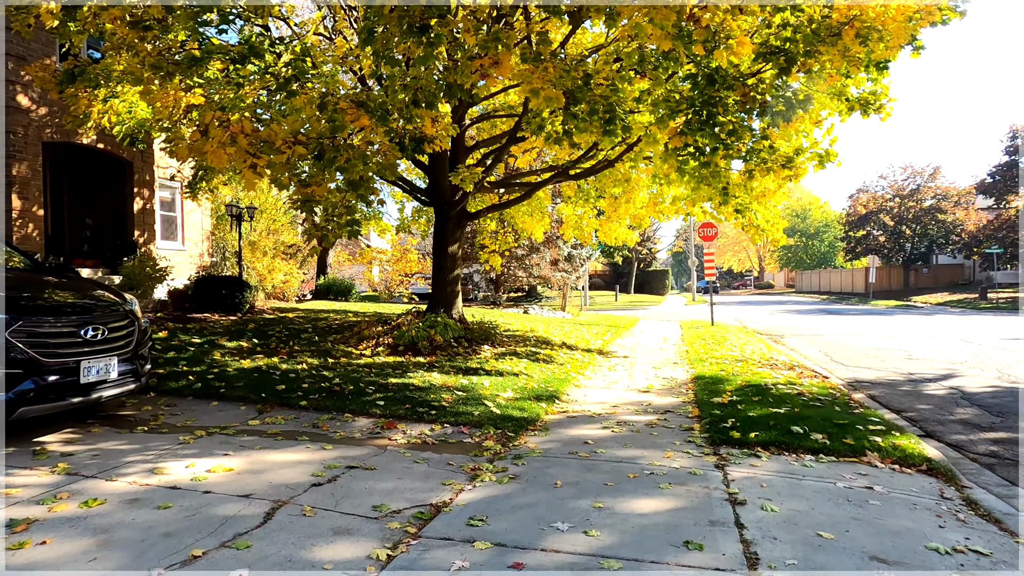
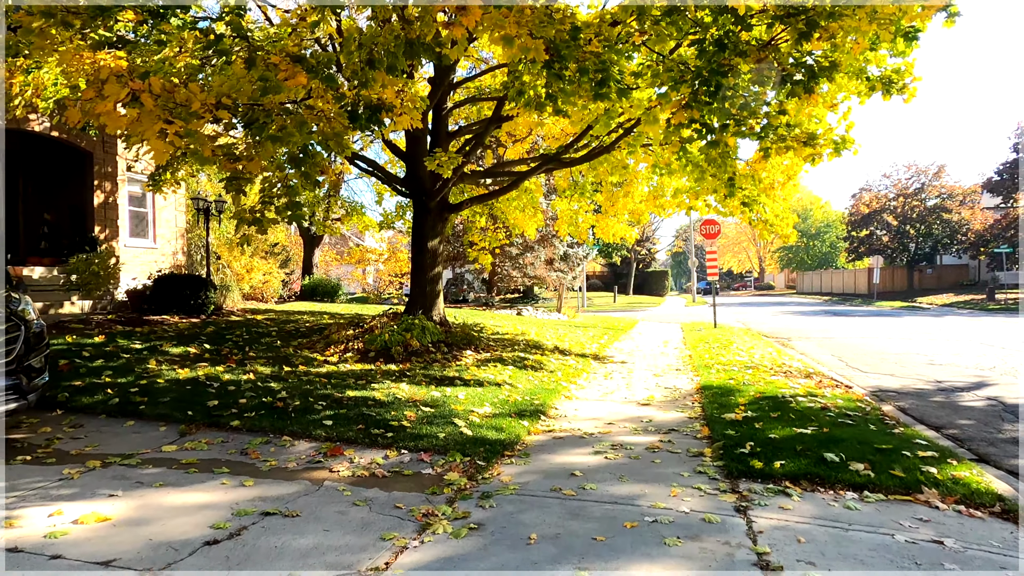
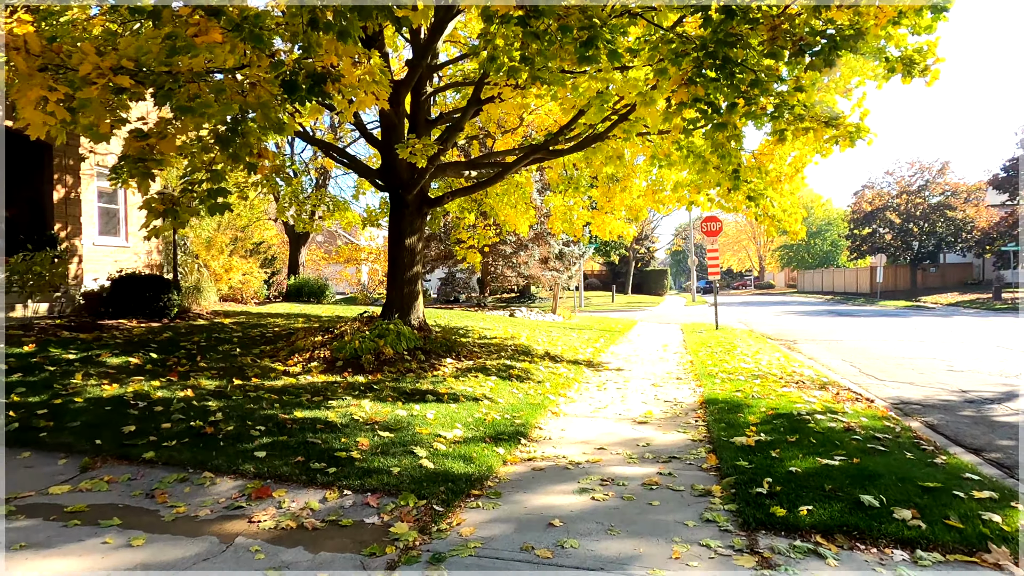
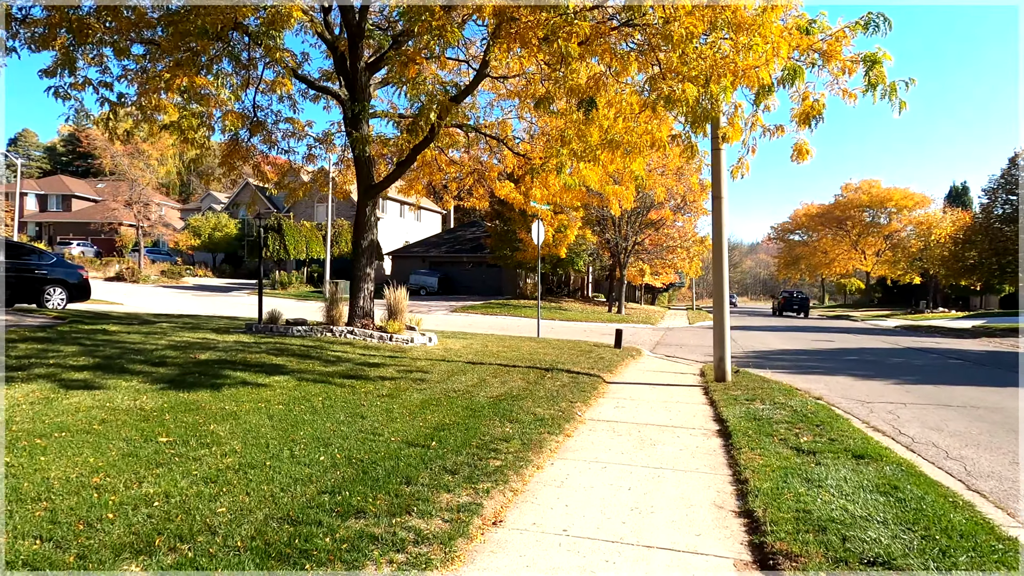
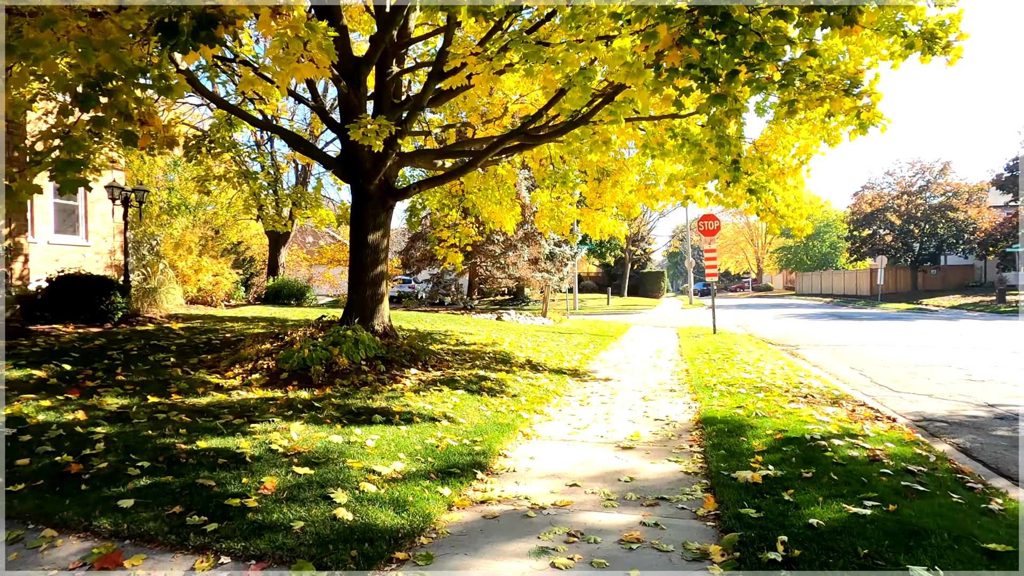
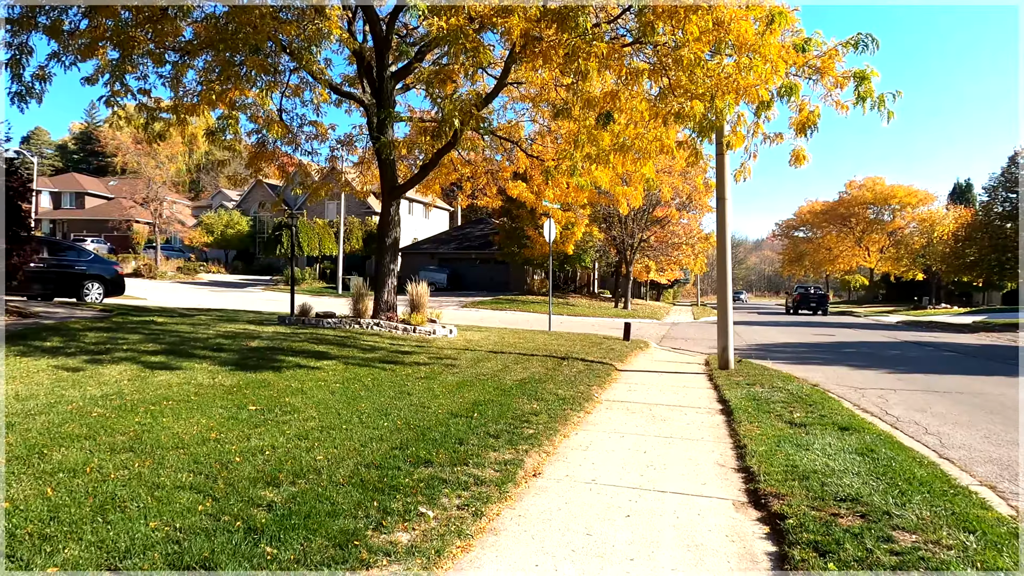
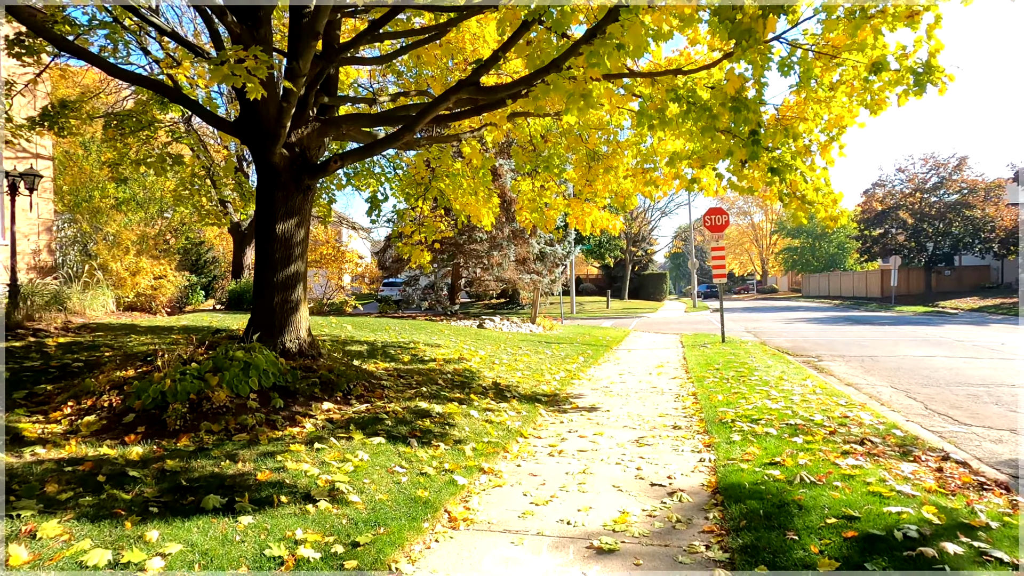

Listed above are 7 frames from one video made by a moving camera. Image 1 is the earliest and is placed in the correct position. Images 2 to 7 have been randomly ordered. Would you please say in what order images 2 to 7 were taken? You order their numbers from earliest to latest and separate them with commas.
2, 3, 5, 7, 6, 4
